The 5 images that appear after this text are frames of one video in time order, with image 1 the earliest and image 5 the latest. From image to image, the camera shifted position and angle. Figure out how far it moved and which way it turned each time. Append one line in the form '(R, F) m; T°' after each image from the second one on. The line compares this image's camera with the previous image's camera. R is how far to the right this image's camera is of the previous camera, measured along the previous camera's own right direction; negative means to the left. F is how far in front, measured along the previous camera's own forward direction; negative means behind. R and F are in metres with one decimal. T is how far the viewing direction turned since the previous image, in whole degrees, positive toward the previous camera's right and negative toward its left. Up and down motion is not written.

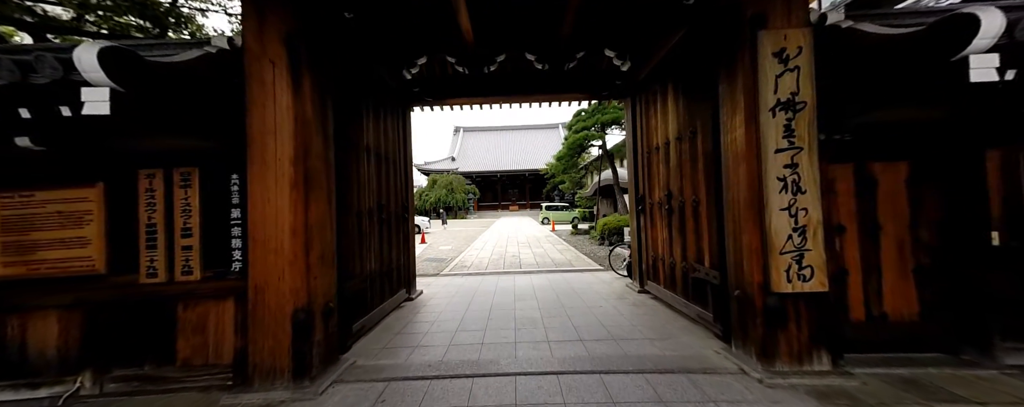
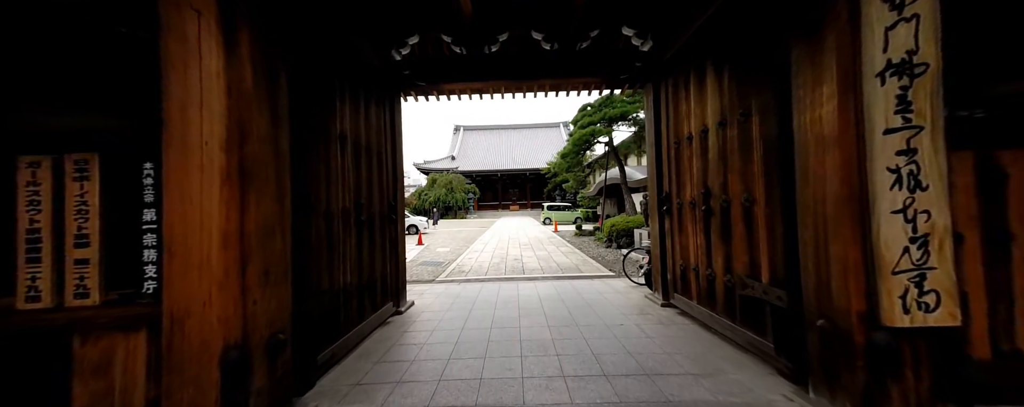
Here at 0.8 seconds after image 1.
(0.0, +0.5) m; 0°
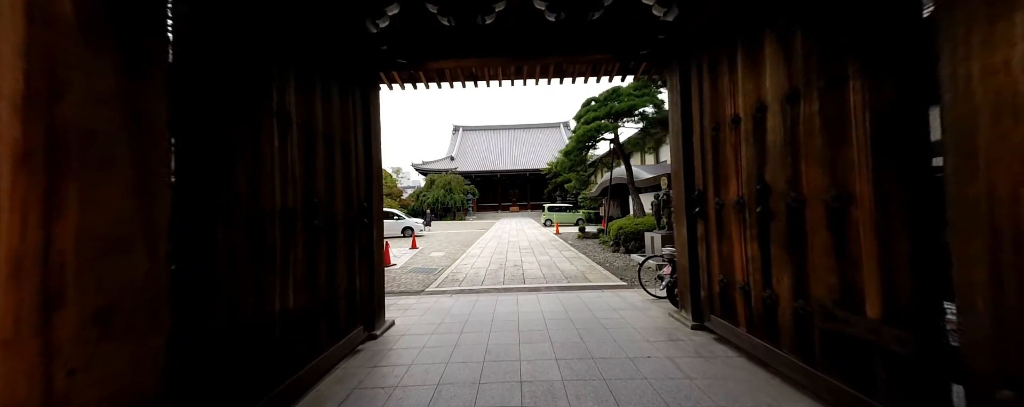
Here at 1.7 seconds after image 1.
(0.0, +0.6) m; 0°
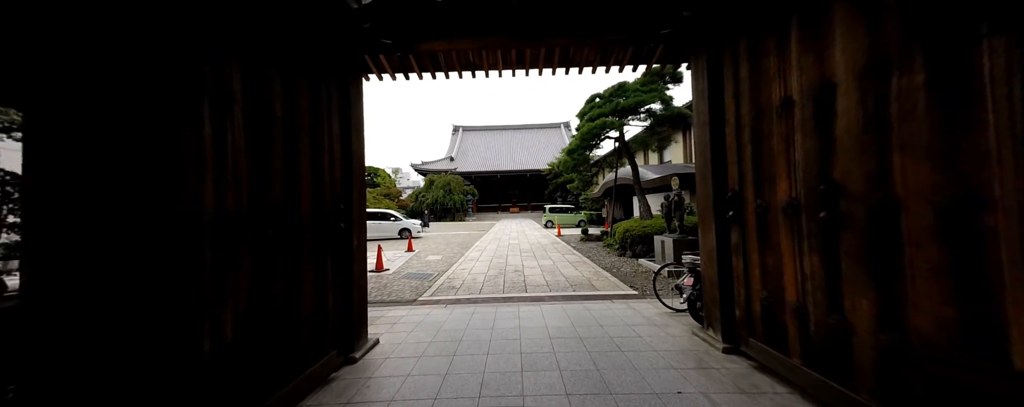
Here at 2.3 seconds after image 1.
(0.0, +0.4) m; 0°
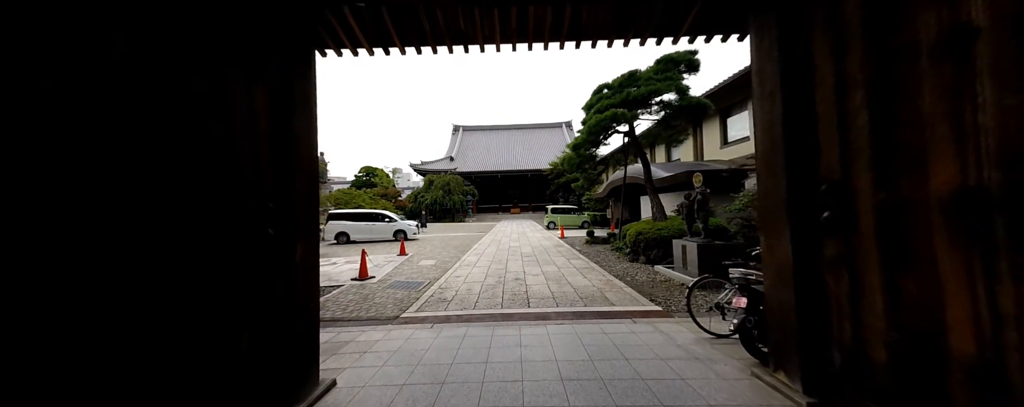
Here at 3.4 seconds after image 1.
(0.0, +0.7) m; 0°
